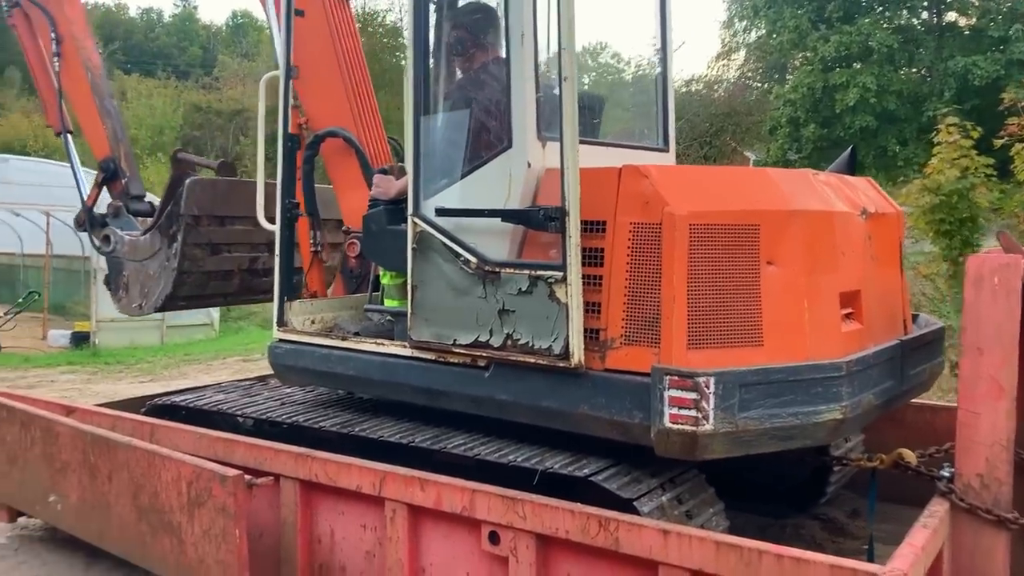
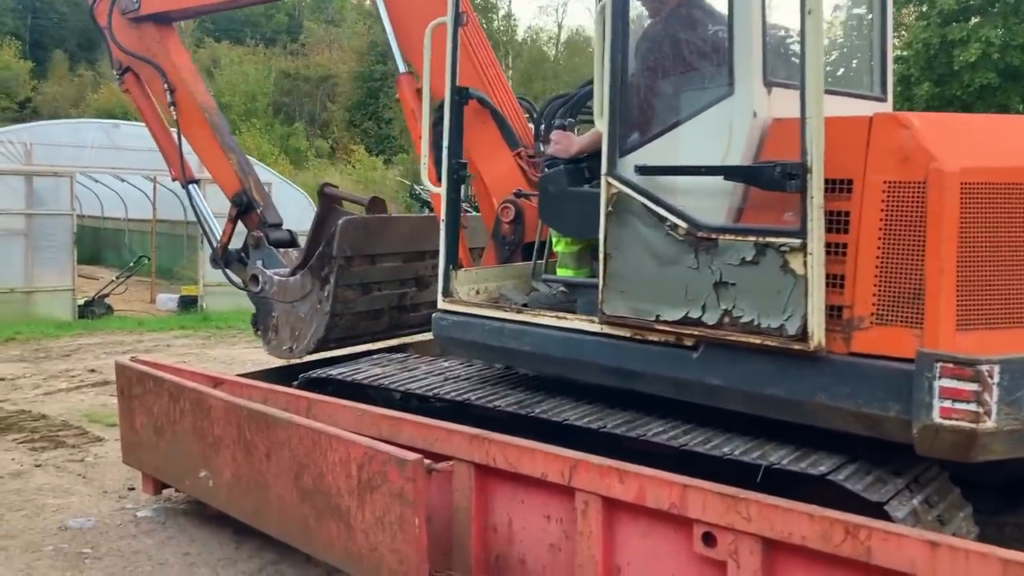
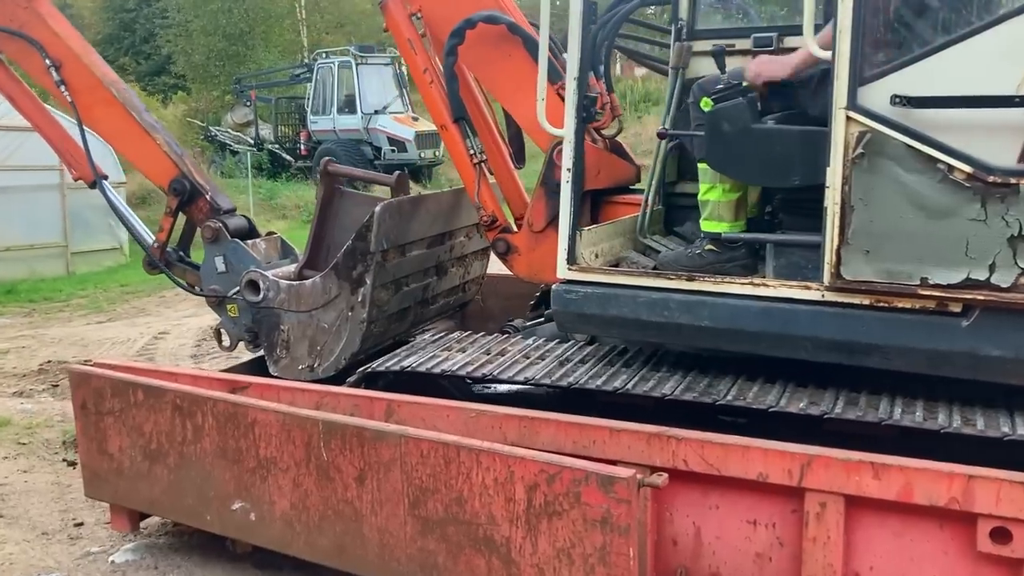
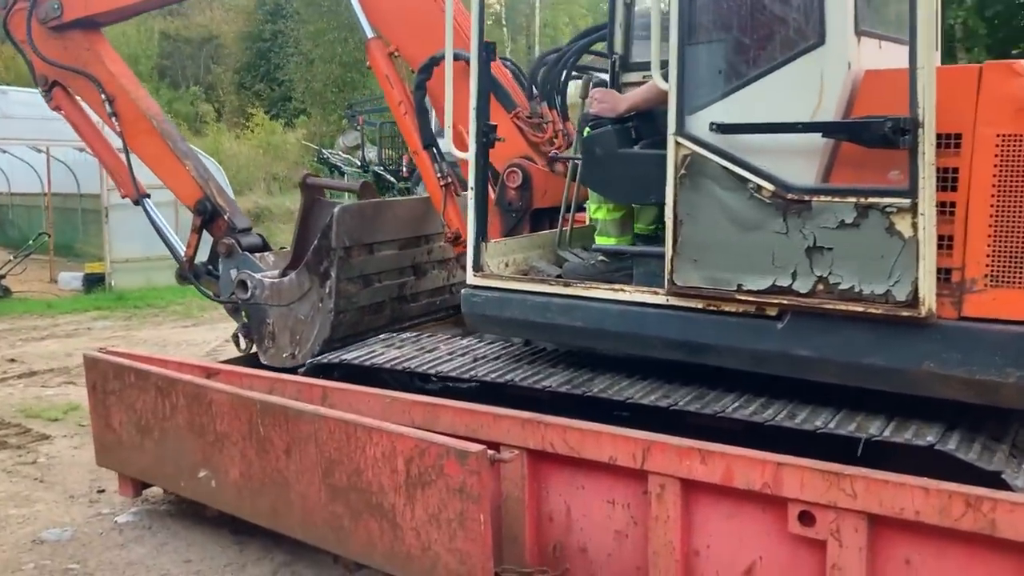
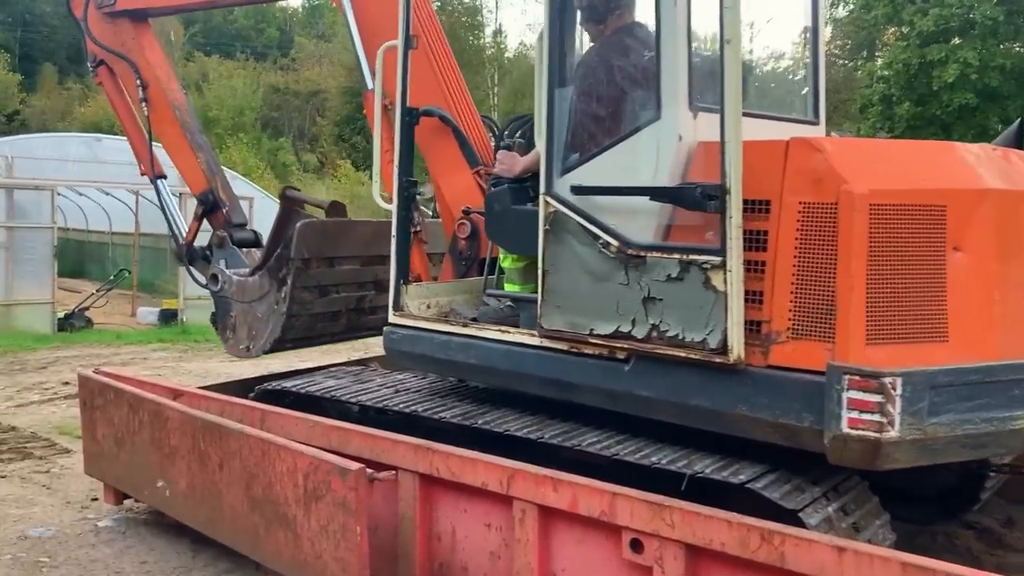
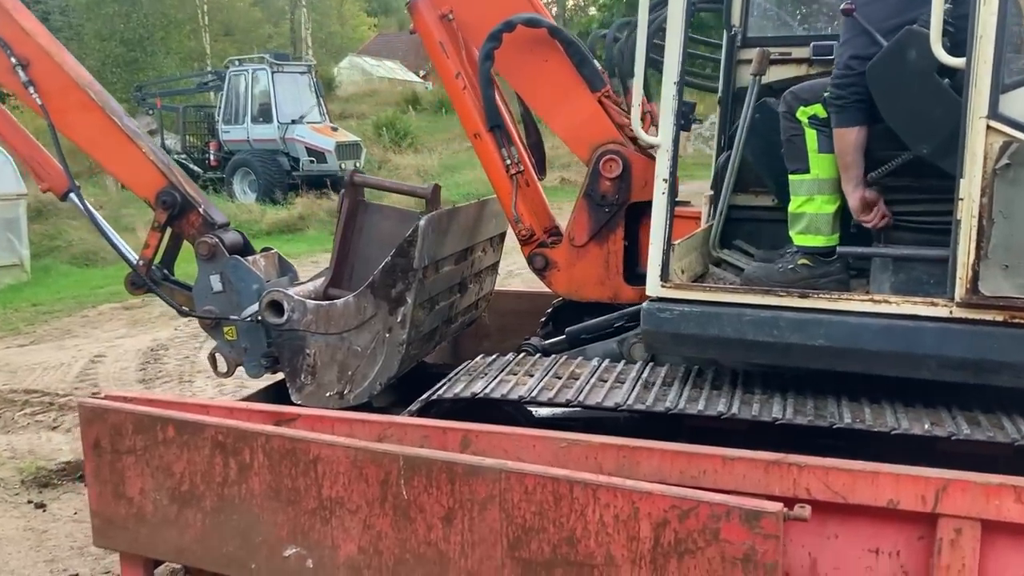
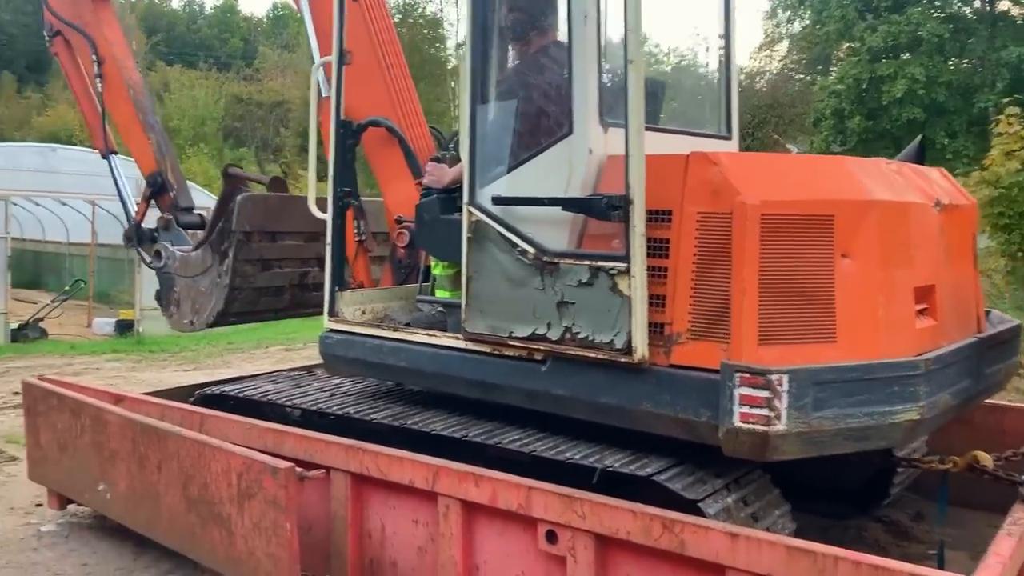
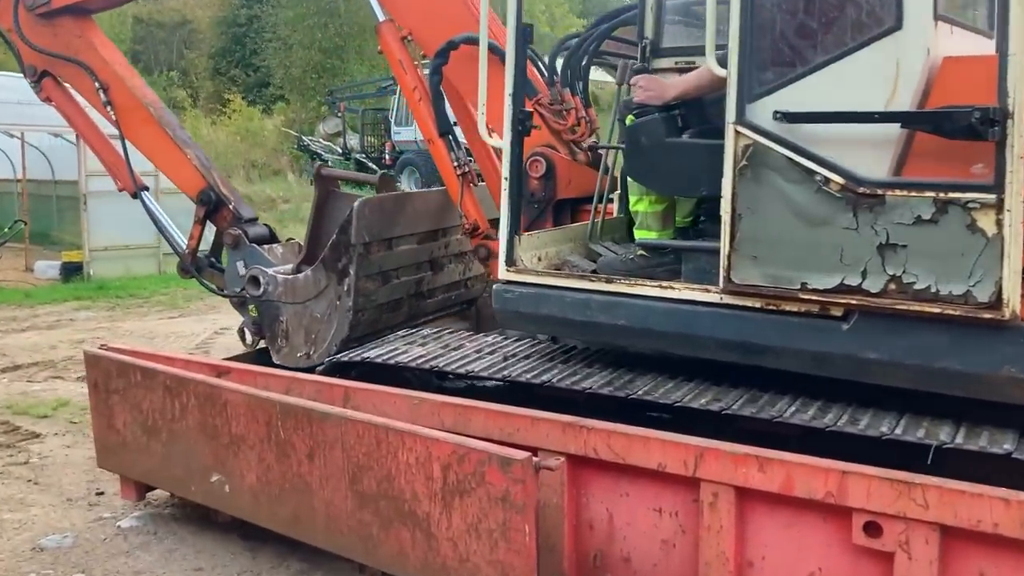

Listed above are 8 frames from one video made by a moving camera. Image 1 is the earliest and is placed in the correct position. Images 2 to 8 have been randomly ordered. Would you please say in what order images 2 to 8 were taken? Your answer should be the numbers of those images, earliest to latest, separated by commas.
7, 5, 2, 4, 8, 3, 6
